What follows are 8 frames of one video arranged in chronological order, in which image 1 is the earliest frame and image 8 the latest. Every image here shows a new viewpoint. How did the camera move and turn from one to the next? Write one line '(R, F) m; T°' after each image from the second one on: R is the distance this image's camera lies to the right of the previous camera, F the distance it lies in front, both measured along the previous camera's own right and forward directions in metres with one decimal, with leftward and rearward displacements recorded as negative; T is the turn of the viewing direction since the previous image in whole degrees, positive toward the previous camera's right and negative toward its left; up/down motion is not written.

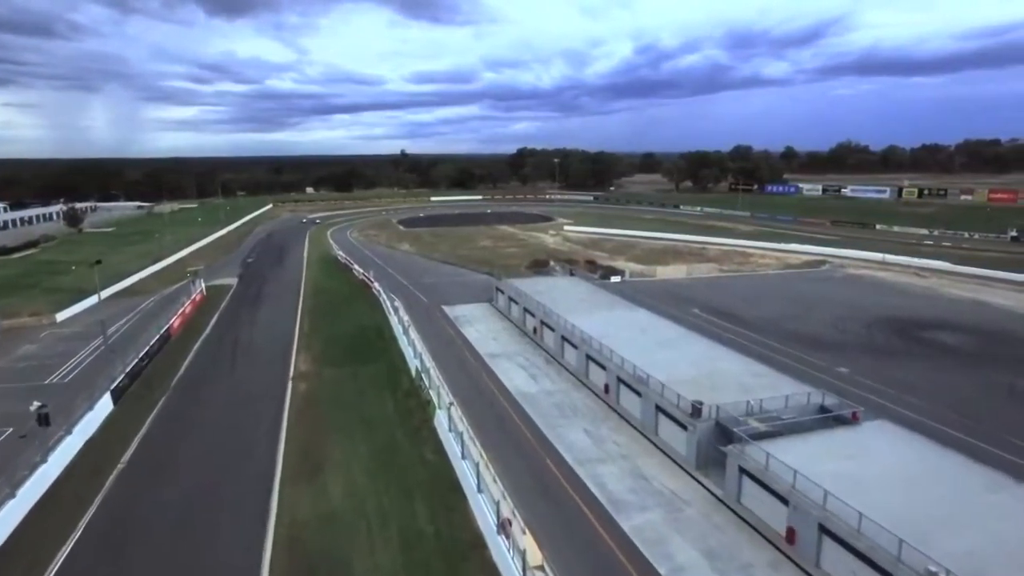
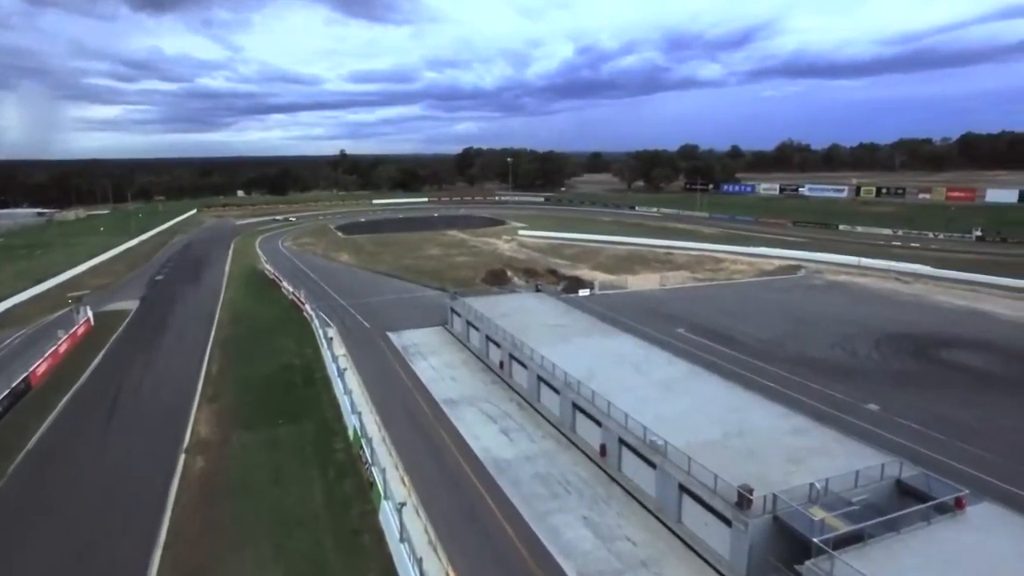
(-0.6, +5.3) m; +5°
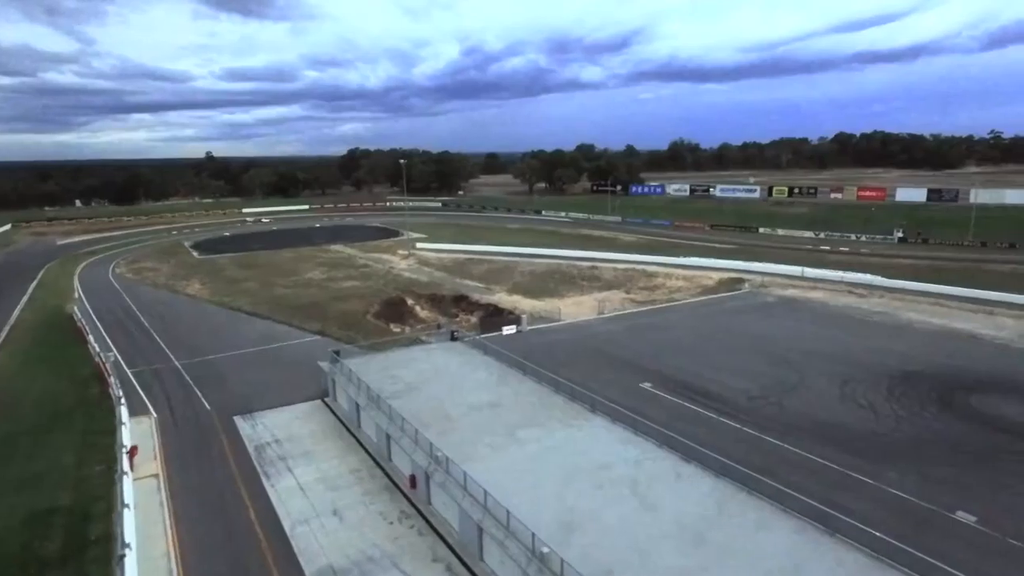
(-0.4, +8.6) m; +10°
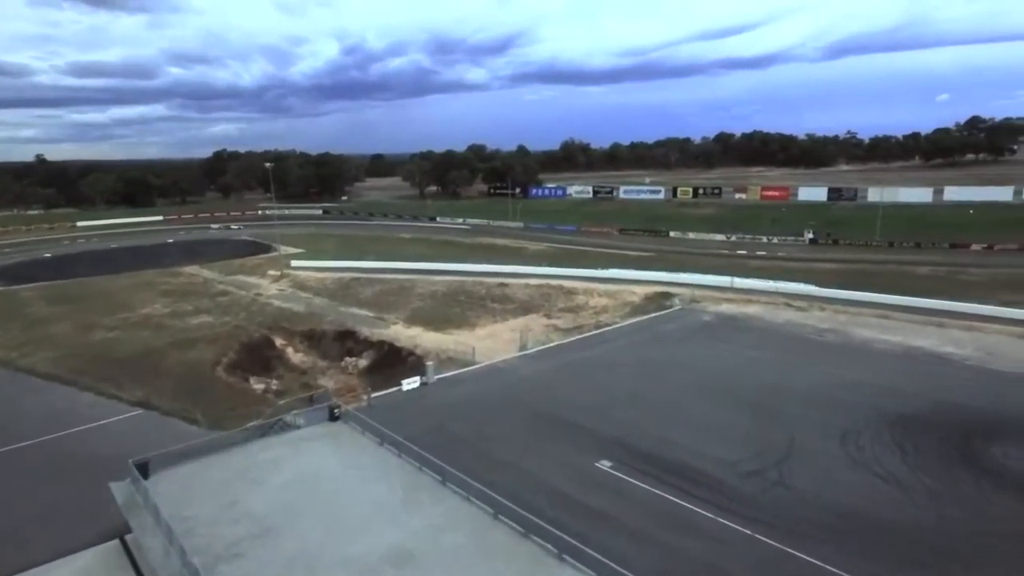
(-0.2, +6.8) m; +10°
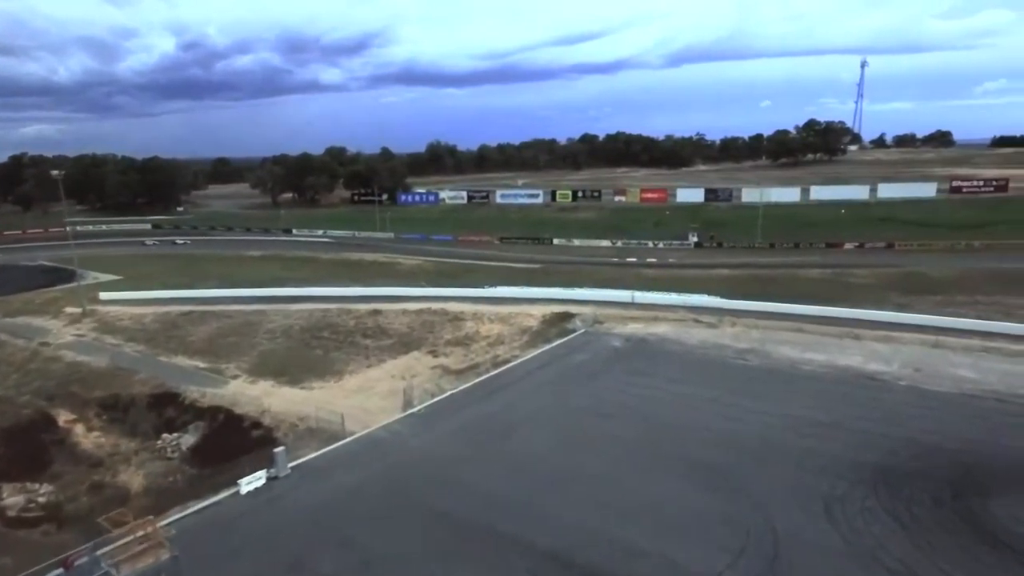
(-0.2, +5.8) m; +12°
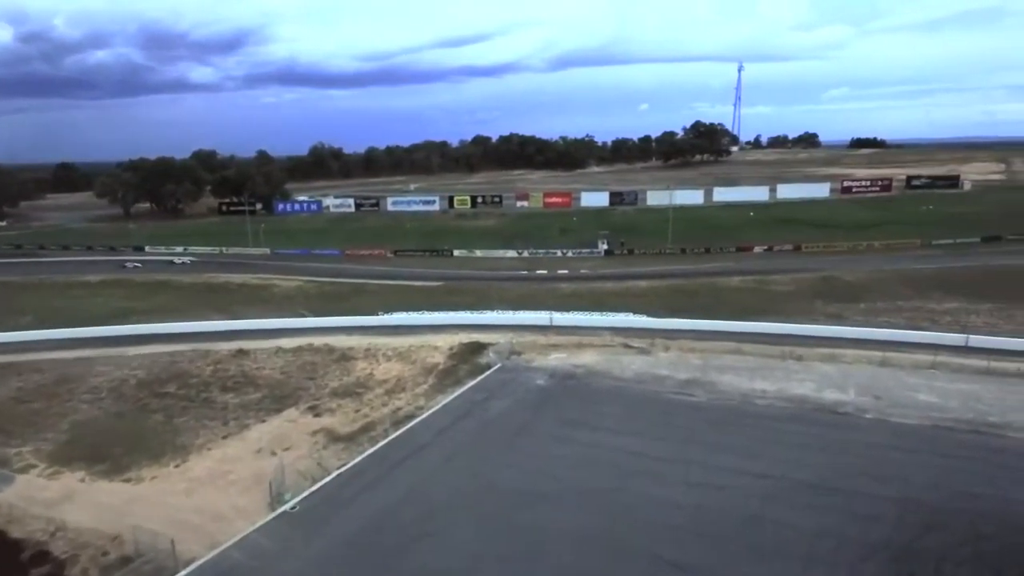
(-0.1, +5.1) m; +10°
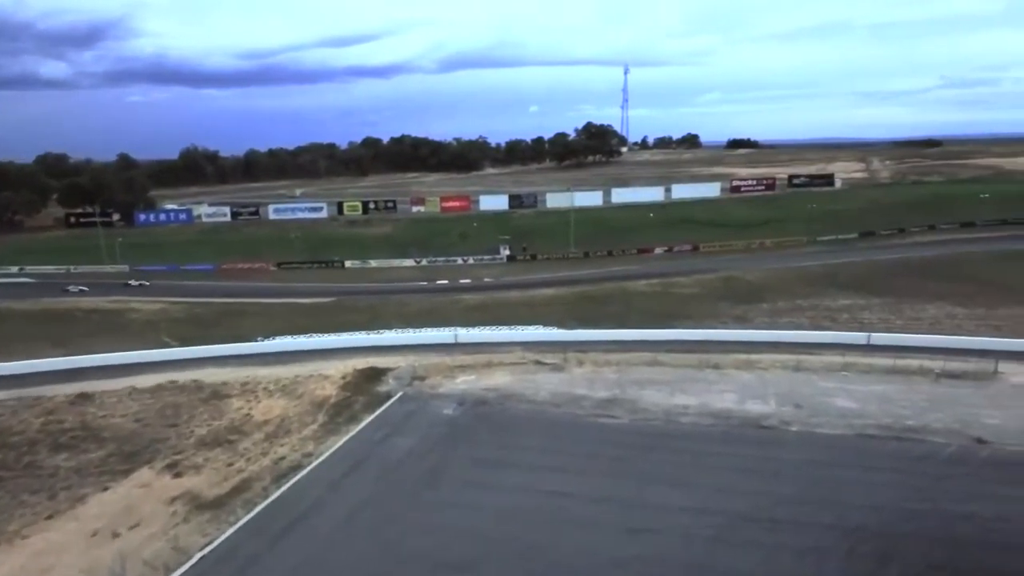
(0.0, +2.5) m; +9°
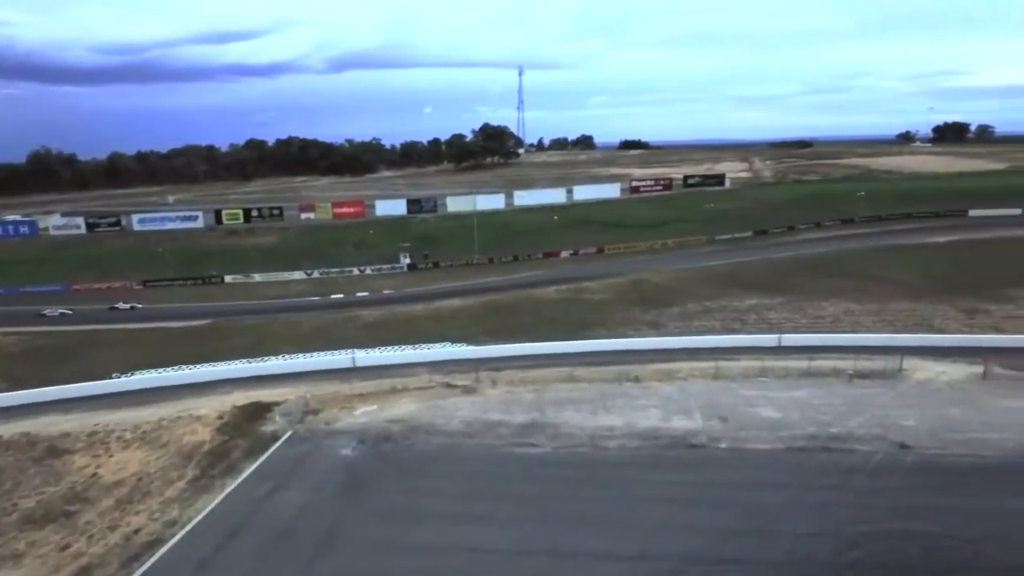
(-0.1, +2.3) m; +9°
